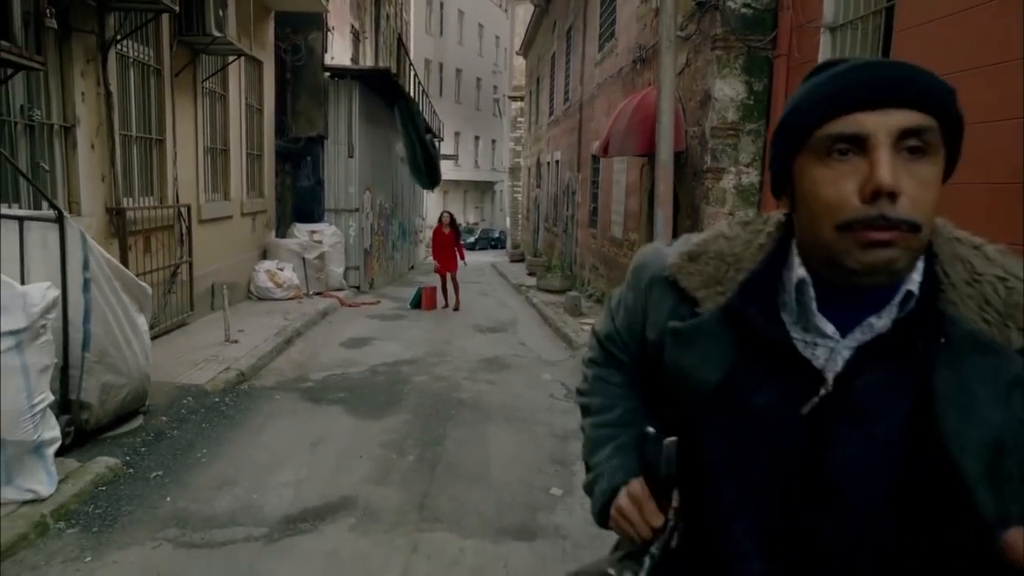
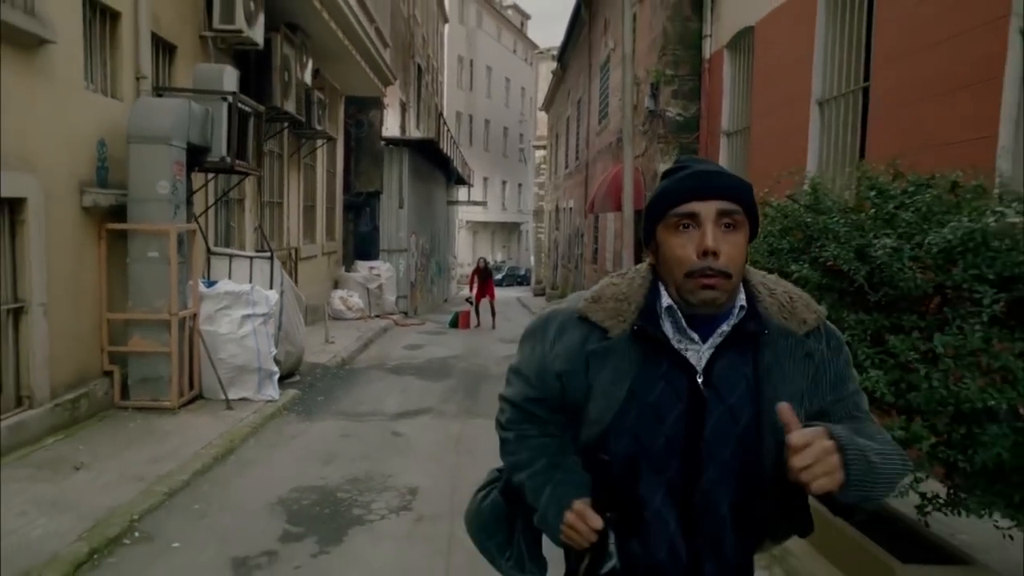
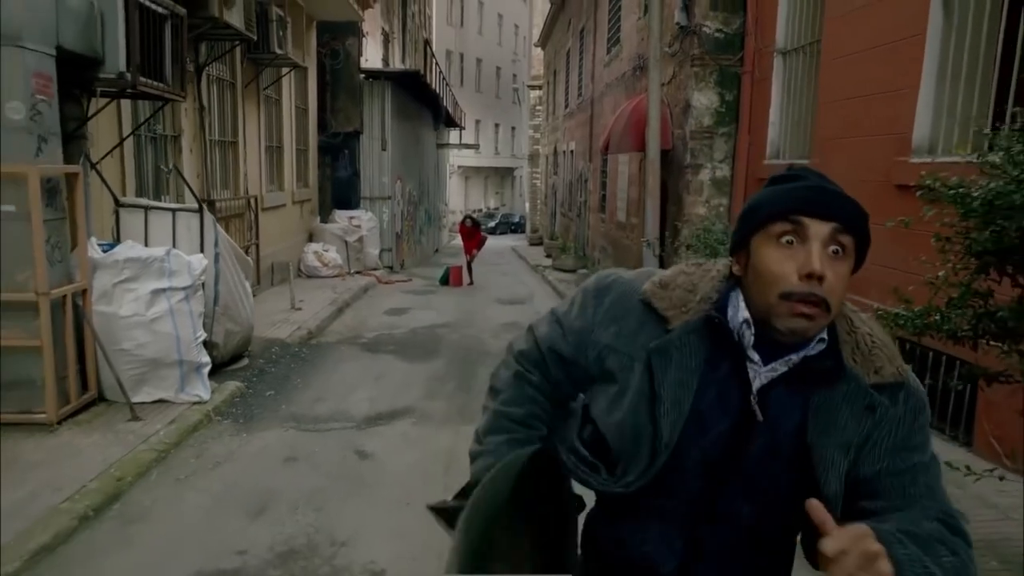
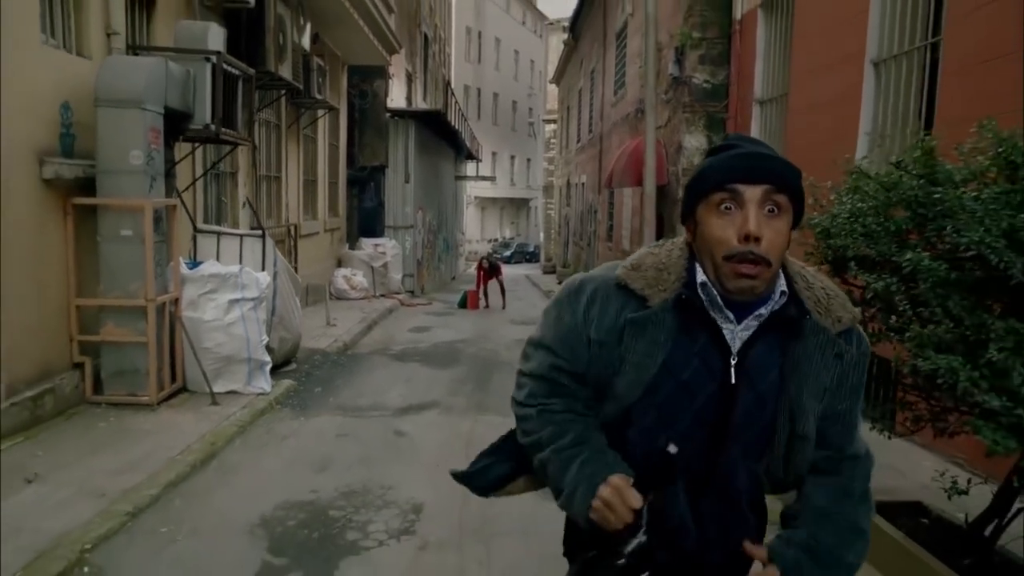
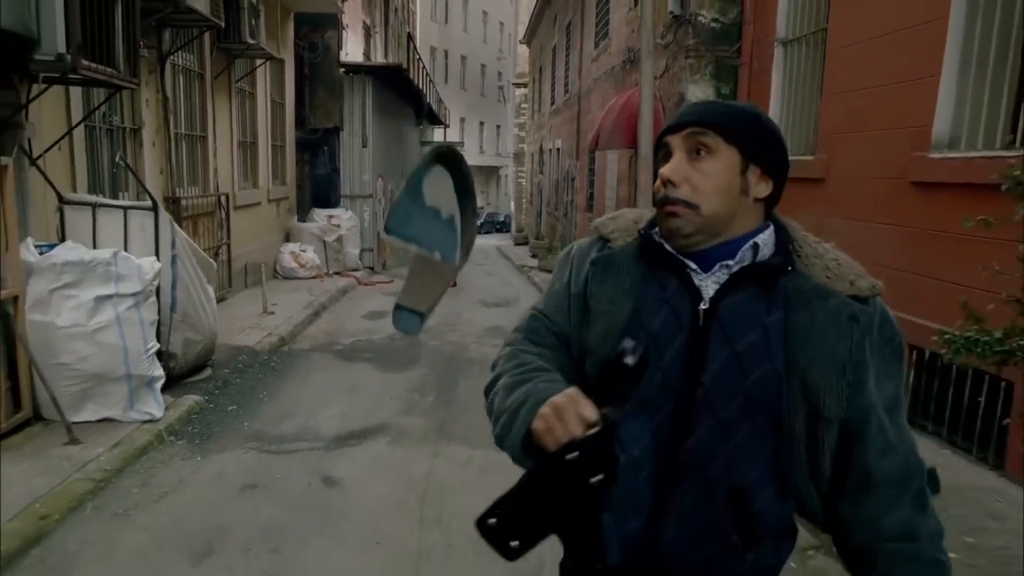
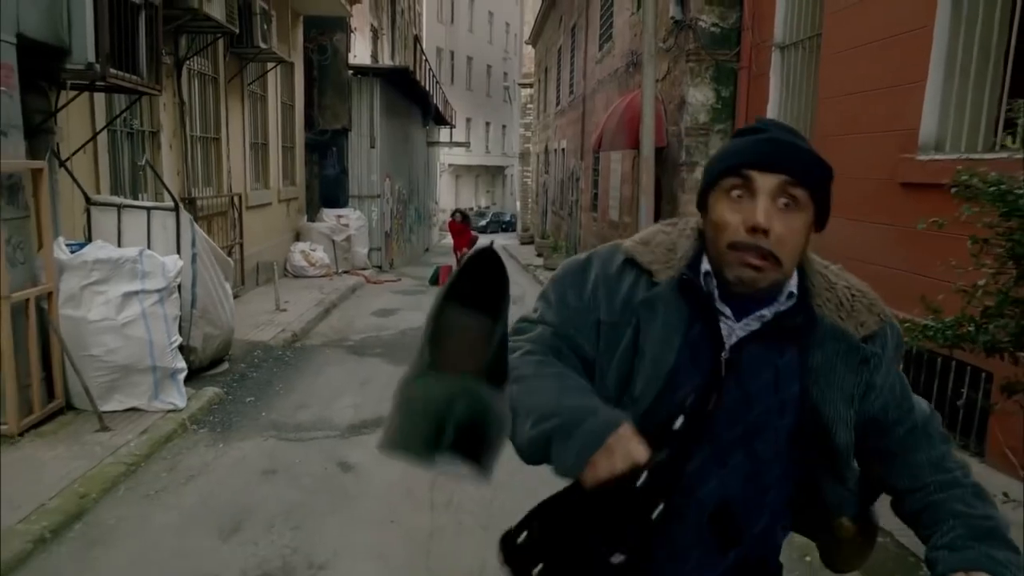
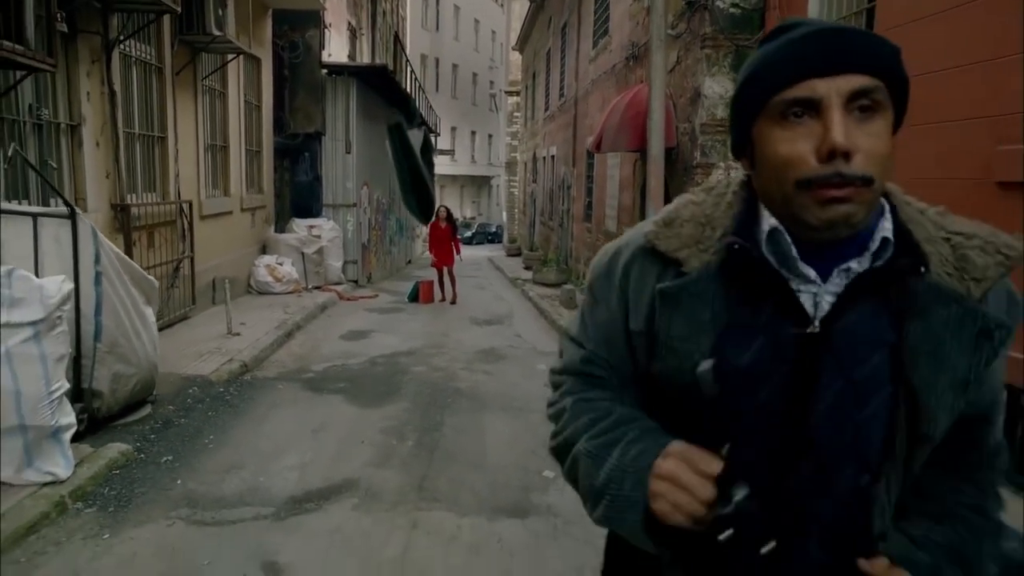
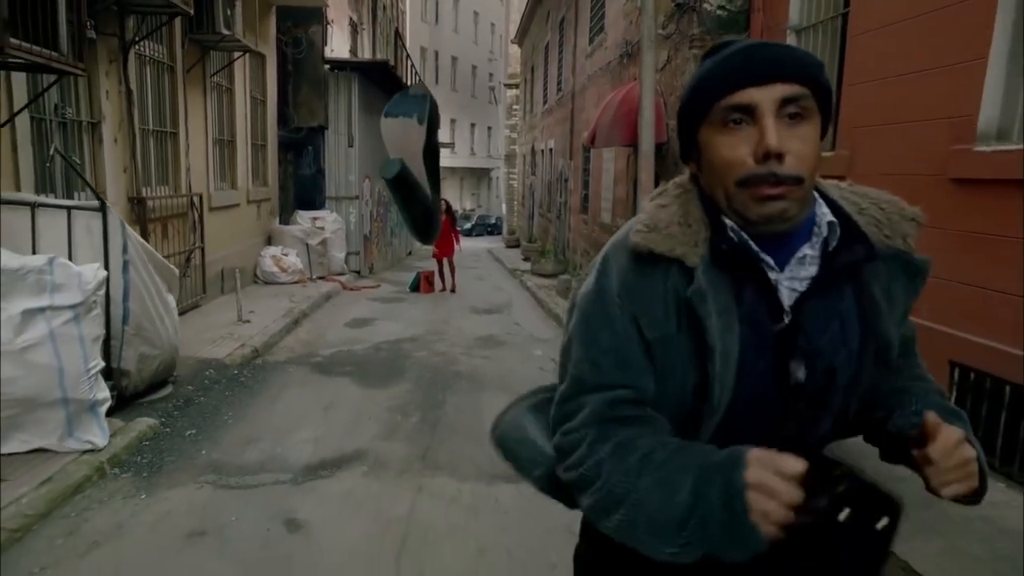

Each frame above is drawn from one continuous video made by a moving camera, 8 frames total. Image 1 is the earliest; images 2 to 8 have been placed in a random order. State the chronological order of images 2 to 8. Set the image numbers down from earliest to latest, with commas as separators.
7, 8, 5, 6, 3, 4, 2
